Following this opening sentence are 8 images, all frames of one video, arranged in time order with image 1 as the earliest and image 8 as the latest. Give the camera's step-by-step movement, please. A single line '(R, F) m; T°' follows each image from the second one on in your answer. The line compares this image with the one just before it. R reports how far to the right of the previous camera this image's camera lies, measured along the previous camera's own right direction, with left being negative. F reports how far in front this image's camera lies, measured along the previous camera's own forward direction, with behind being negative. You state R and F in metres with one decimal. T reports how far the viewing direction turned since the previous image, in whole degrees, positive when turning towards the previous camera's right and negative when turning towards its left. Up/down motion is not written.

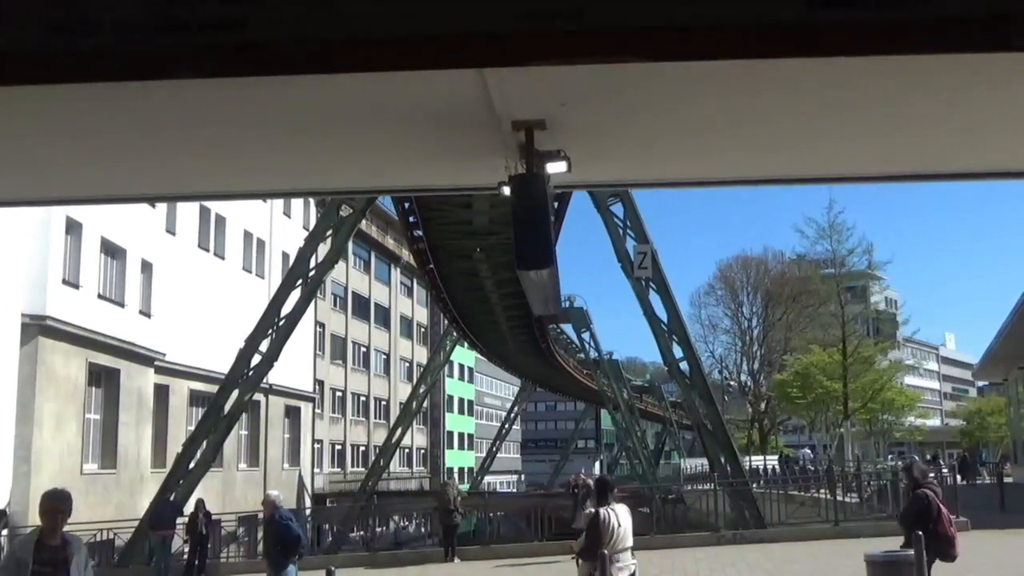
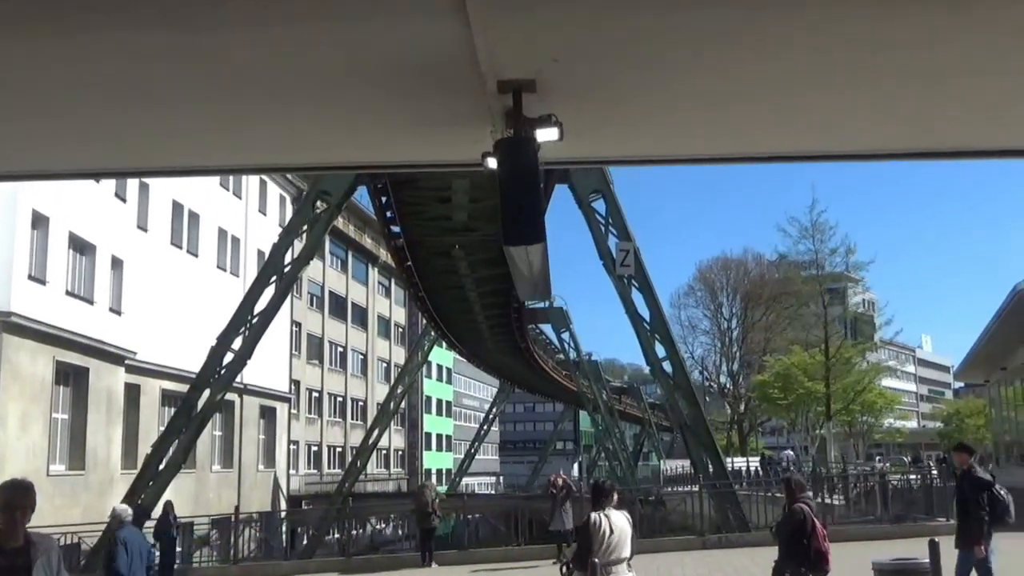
(0.0, +0.5) m; +1°
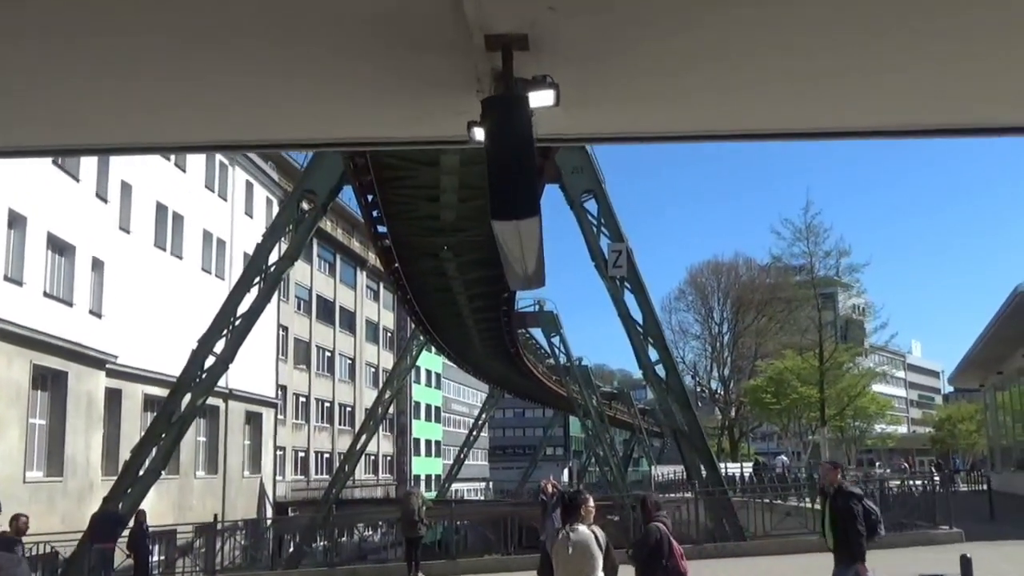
(0.0, +0.5) m; +1°
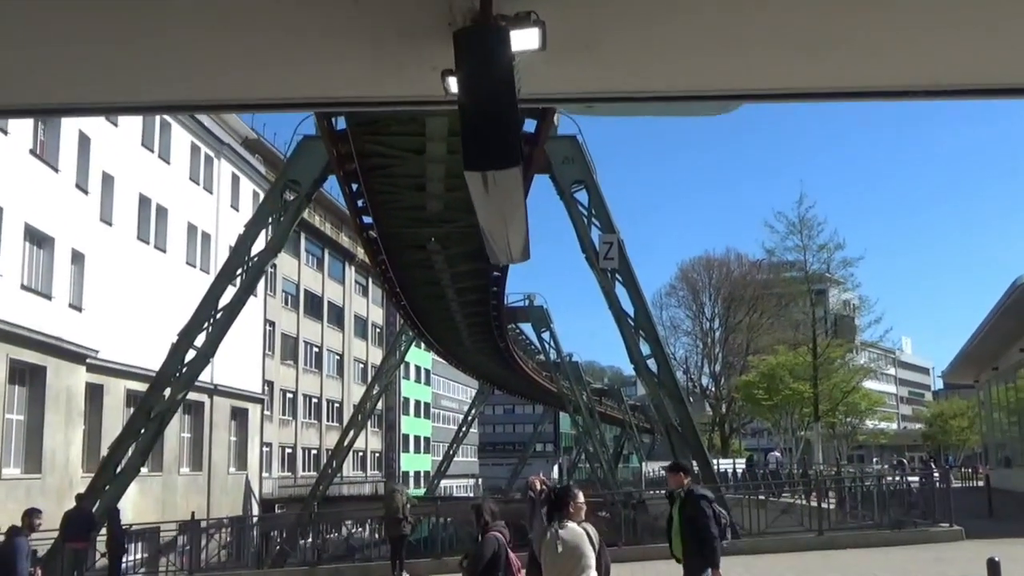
(0.0, +0.5) m; +1°
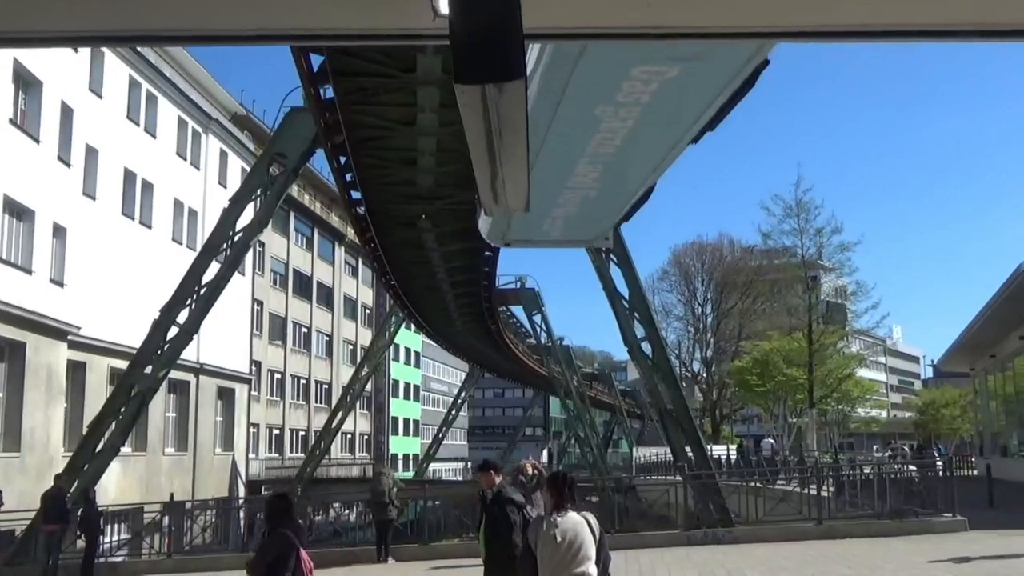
(0.0, +0.5) m; +1°
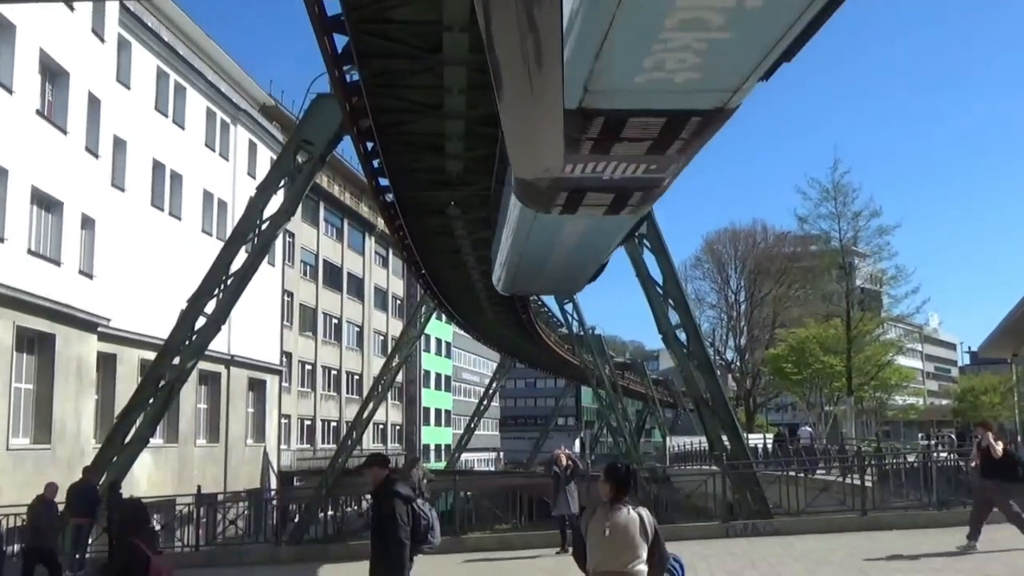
(0.0, +0.4) m; -2°
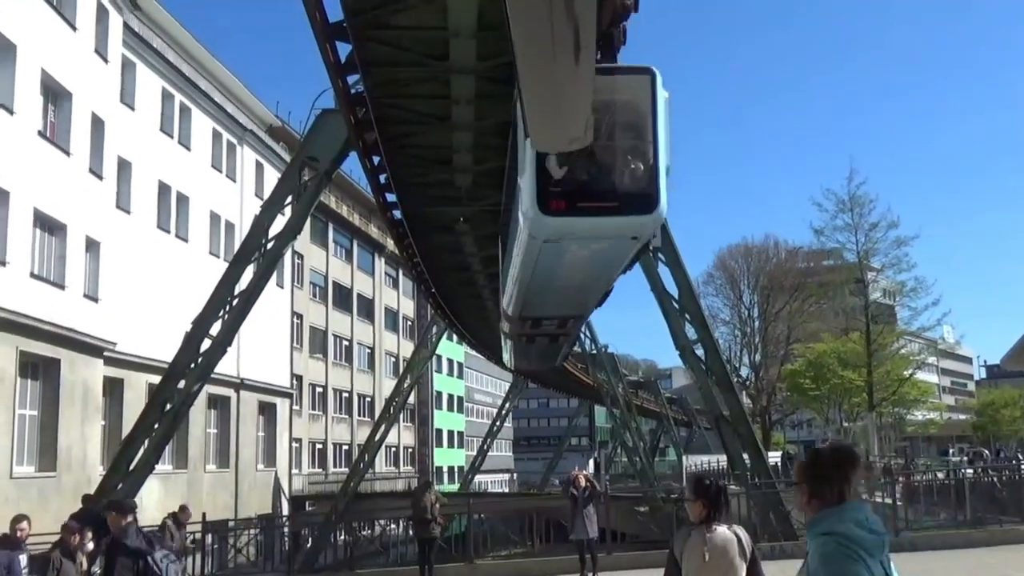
(0.0, +0.5) m; -1°
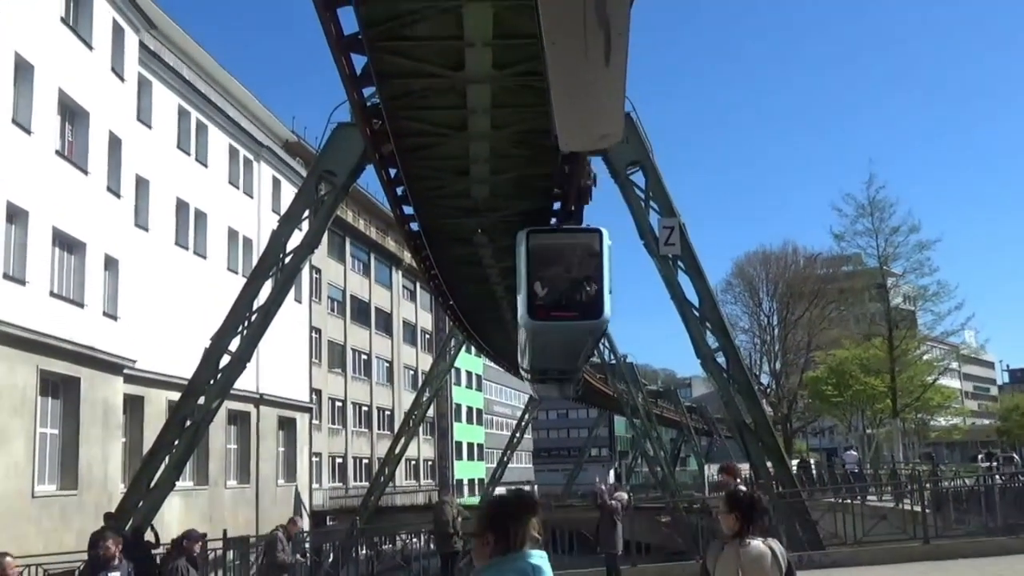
(0.0, +0.1) m; -1°
